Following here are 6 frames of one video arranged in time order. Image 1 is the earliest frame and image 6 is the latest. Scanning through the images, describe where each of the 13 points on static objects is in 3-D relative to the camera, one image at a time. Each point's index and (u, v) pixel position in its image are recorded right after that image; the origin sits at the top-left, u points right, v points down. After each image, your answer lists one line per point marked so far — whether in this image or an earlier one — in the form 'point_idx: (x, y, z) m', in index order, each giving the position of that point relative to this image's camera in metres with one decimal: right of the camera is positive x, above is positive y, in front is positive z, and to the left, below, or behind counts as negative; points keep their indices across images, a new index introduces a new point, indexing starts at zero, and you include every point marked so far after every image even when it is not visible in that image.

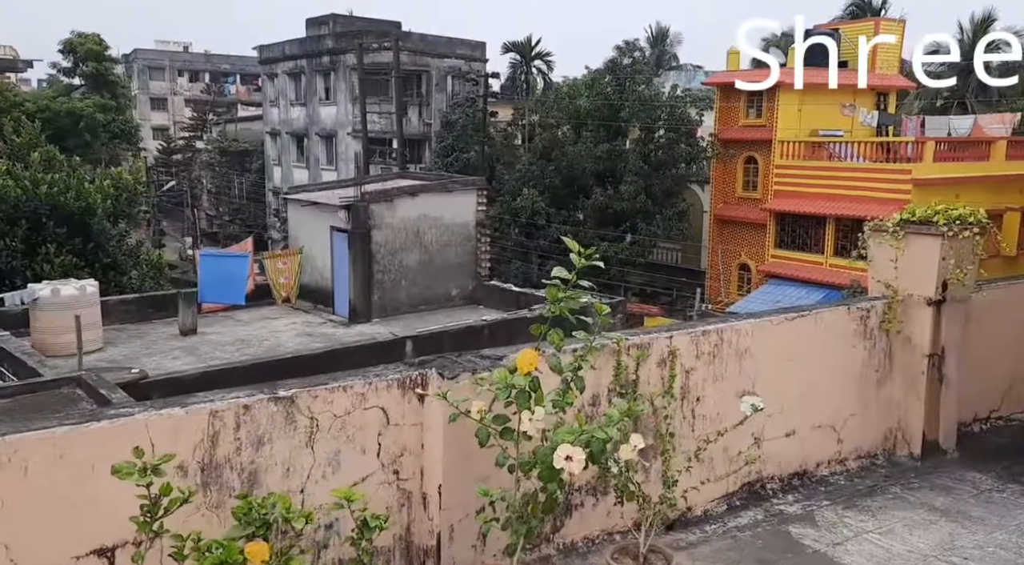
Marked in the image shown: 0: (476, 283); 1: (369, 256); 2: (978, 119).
0: (-0.5, 0.0, +15.2) m
1: (-2.0, +0.4, +13.5) m
2: (+9.2, +3.3, +19.9) m
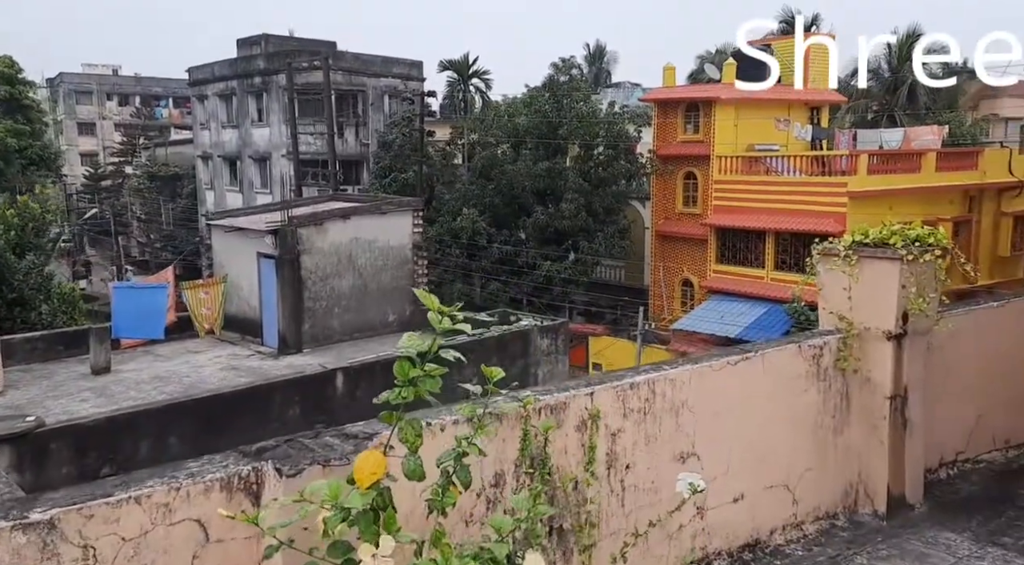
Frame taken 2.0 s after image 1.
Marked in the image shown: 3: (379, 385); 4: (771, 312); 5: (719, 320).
0: (-1.5, -0.4, +14.6) m
1: (-2.8, 0.0, +12.8) m
2: (+7.9, +3.1, +19.9) m
3: (-1.6, -1.2, +11.5) m
4: (+4.8, -0.5, +18.2) m
5: (+4.0, -0.7, +18.5) m
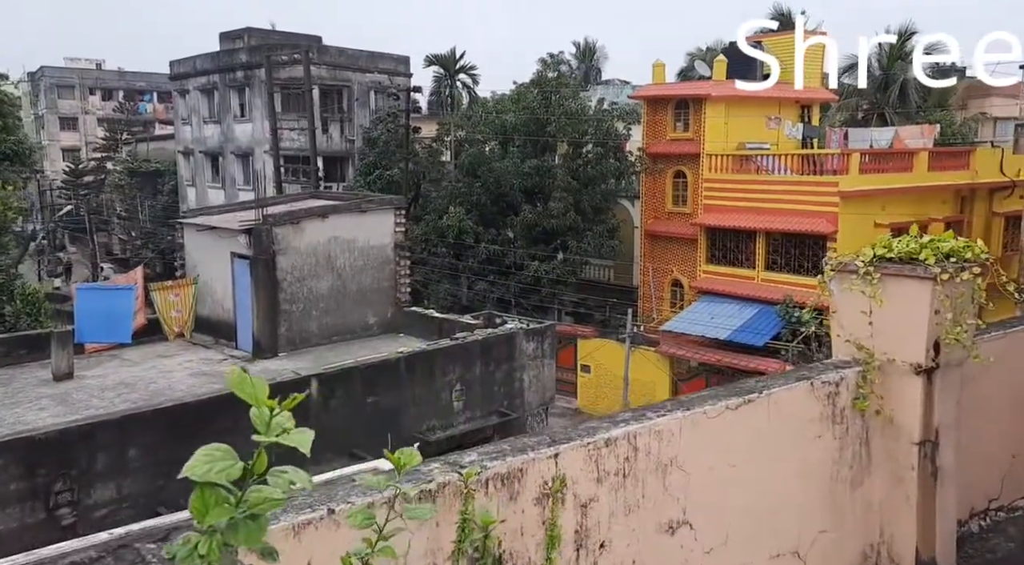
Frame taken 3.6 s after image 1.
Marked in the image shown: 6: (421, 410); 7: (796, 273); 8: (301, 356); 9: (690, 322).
0: (-1.7, -0.4, +14.2) m
1: (-3.0, 0.0, +12.3) m
2: (+7.7, +3.0, +19.5) m
3: (-1.8, -1.3, +11.0) m
4: (+4.6, -0.5, +17.8) m
5: (+3.7, -0.7, +18.1) m
6: (-1.1, -1.6, +11.9) m
7: (+5.2, +0.2, +18.0) m
8: (-2.7, -1.0, +12.5) m
9: (+3.4, -0.7, +18.4) m
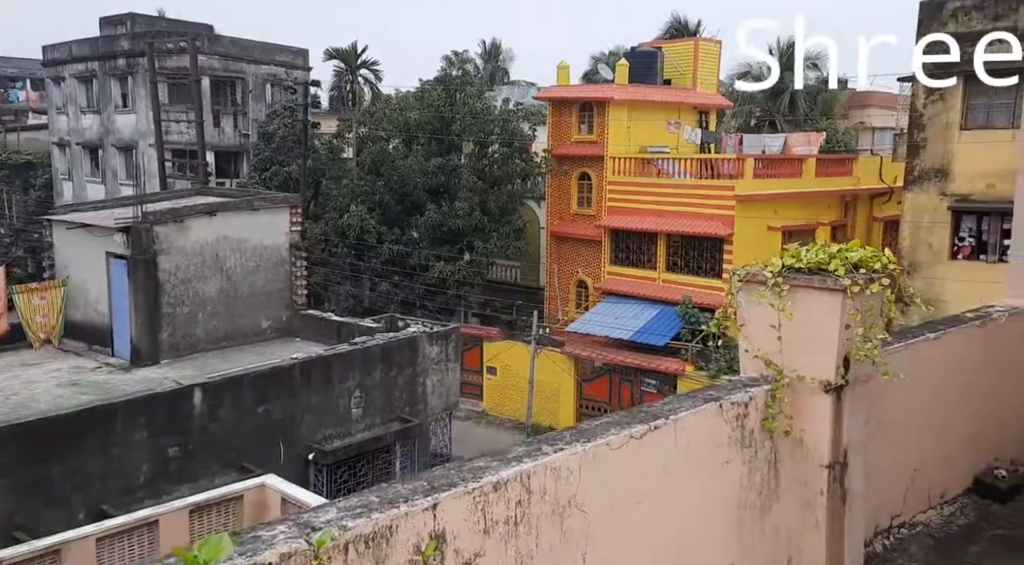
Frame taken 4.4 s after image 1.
0: (-3.1, -0.4, +13.6) m
1: (-4.3, 0.0, +11.6) m
2: (+5.7, +3.0, +19.8) m
3: (-2.9, -1.3, +10.4) m
4: (+2.8, -0.6, +17.8) m
5: (+1.9, -0.8, +18.0) m
6: (-2.3, -1.6, +11.4) m
7: (+3.4, +0.2, +18.0) m
8: (-4.0, -1.0, +11.9) m
9: (+1.5, -0.8, +18.2) m
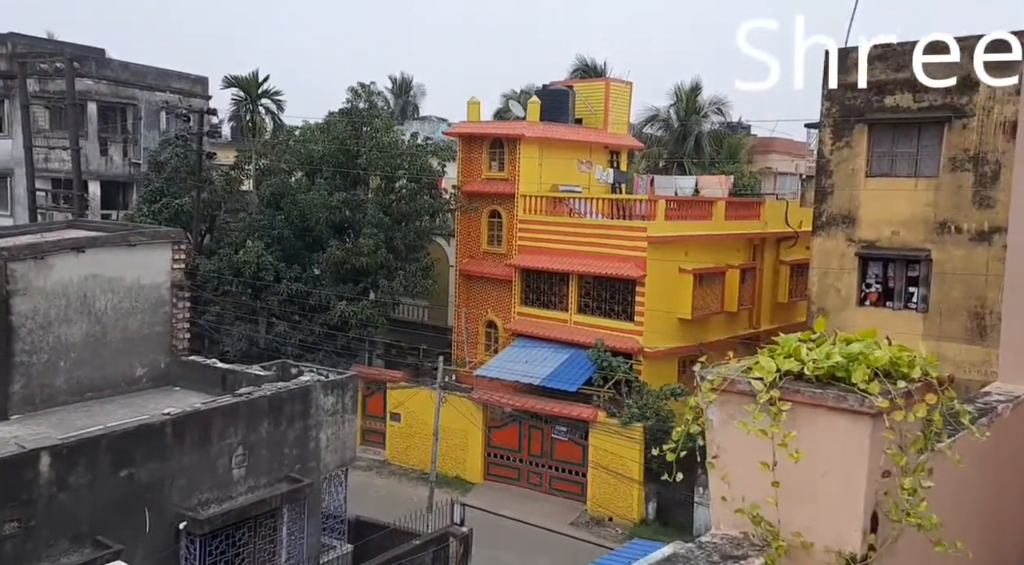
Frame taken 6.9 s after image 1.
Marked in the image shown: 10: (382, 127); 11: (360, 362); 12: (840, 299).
0: (-4.4, -1.0, +12.2) m
1: (-5.3, -0.5, +10.2) m
2: (+3.9, +2.1, +19.4) m
3: (-3.9, -1.7, +9.1) m
4: (+1.1, -1.4, +17.0) m
5: (+0.2, -1.5, +17.1) m
6: (-3.3, -2.1, +10.1) m
7: (+1.7, -0.6, +17.3) m
8: (-5.1, -1.5, +10.4) m
9: (-0.2, -1.6, +17.3) m
10: (-2.6, +3.0, +18.8) m
11: (-3.0, -1.6, +18.9) m
12: (+4.7, -0.2, +13.9) m
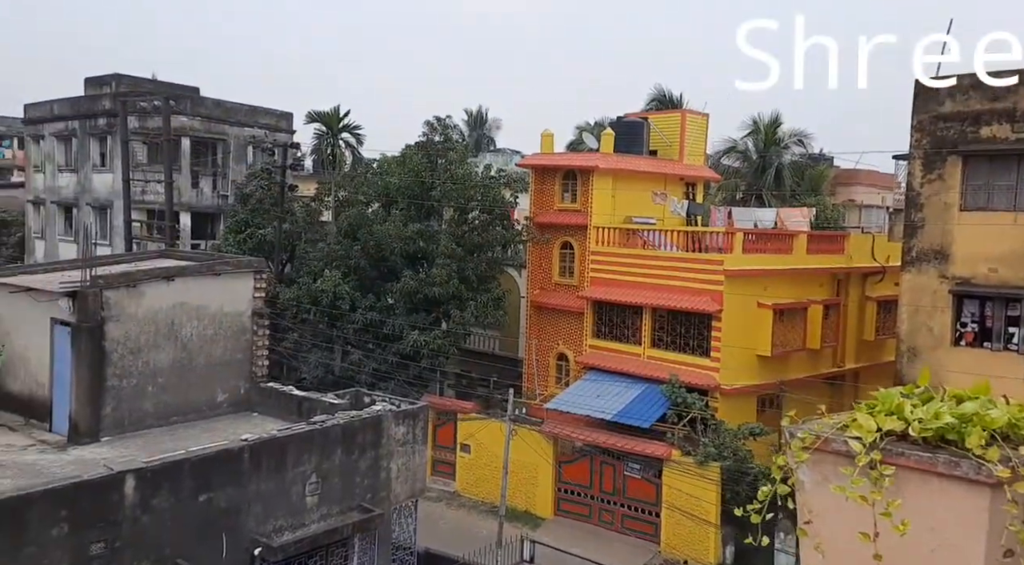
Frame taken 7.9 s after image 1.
0: (-3.4, -1.4, +12.5) m
1: (-4.5, -0.8, +10.6) m
2: (+5.4, +1.3, +19.1) m
3: (-3.2, -2.0, +9.3) m
4: (+2.4, -2.0, +16.8) m
5: (+1.5, -2.1, +17.0) m
6: (-2.6, -2.4, +10.3) m
7: (+3.0, -1.3, +17.1) m
8: (-4.3, -1.8, +10.8) m
9: (+1.1, -2.2, +17.2) m
10: (-1.1, +2.4, +19.1) m
11: (-1.6, -2.2, +19.0) m
12: (+5.8, -0.8, +13.5) m
